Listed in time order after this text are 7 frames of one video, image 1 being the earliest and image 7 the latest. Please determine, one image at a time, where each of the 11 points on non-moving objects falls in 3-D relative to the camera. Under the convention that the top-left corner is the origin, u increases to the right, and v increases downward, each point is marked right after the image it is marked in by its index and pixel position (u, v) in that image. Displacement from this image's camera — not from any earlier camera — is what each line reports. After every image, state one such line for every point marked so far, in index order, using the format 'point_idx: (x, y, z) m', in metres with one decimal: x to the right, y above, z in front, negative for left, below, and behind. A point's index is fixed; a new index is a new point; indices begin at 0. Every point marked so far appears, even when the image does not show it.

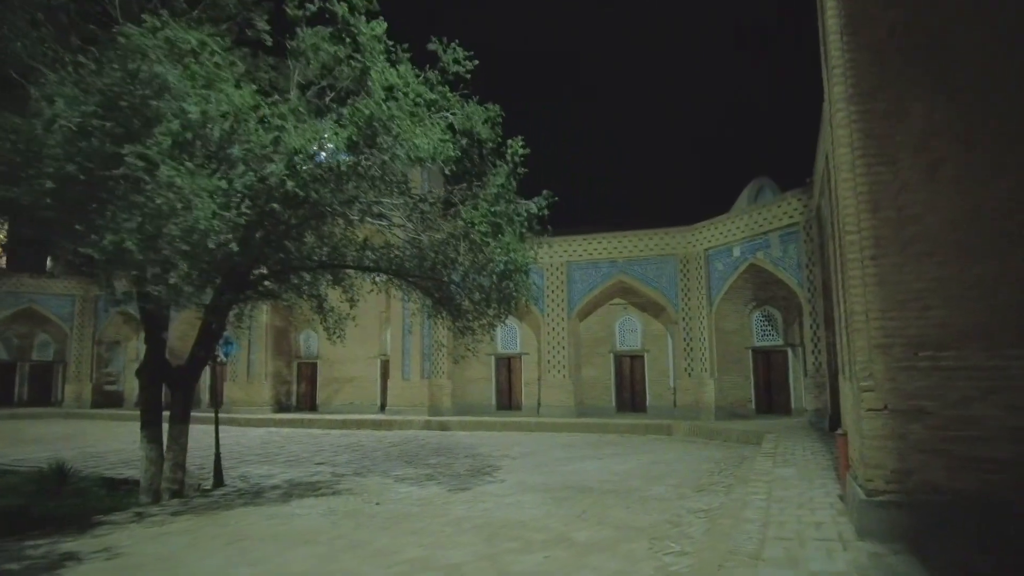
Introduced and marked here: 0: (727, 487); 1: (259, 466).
0: (+2.5, -2.3, +7.7) m
1: (-4.4, -3.1, +11.5) m
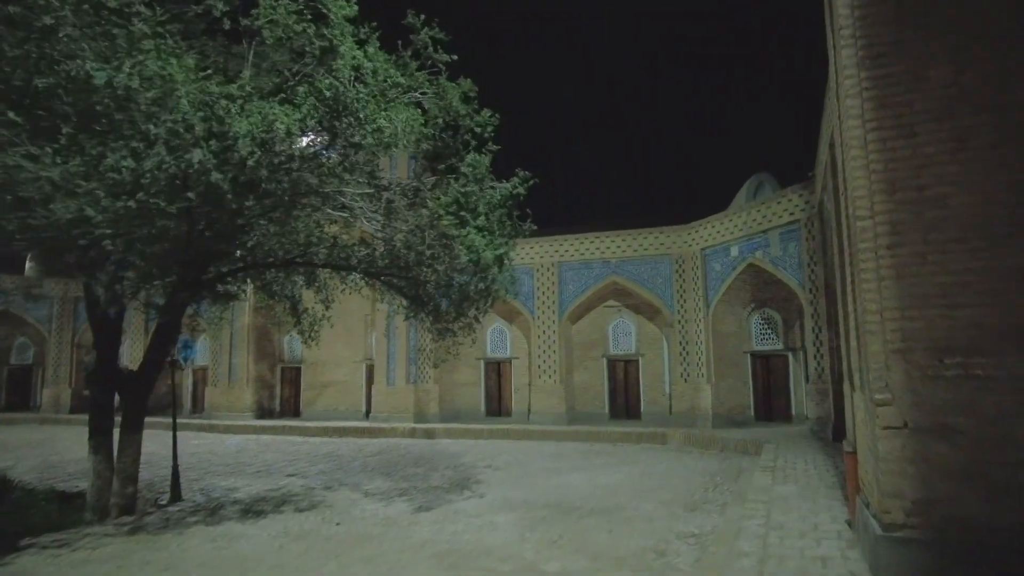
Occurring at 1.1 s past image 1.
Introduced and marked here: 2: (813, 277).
0: (+2.2, -2.3, +7.0) m
1: (-4.6, -3.1, +10.8) m
2: (+5.5, +0.2, +12.1) m
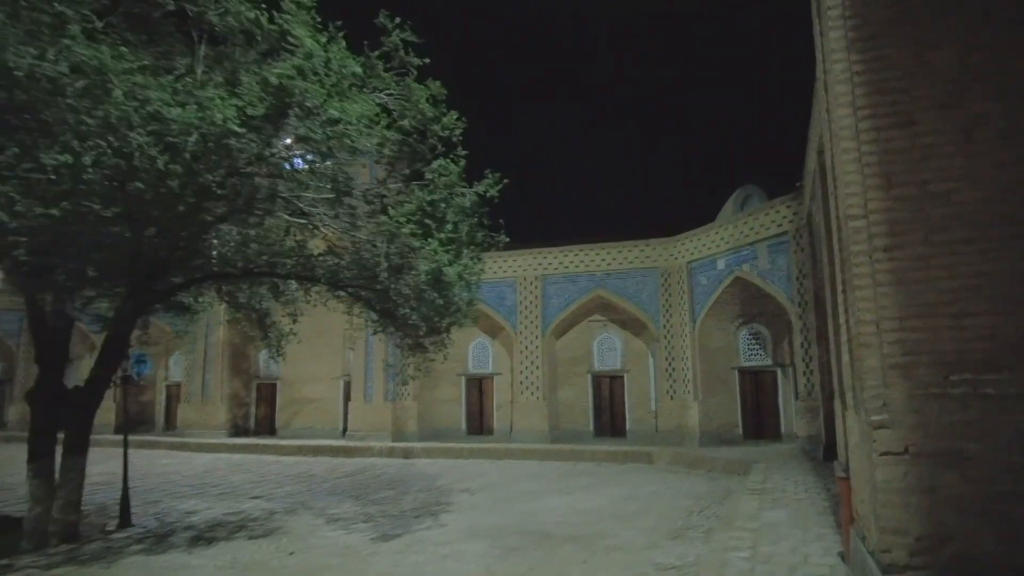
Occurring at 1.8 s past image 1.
0: (+1.9, -2.4, +6.5) m
1: (-5.0, -3.2, +10.2) m
2: (+5.1, 0.0, +11.8) m
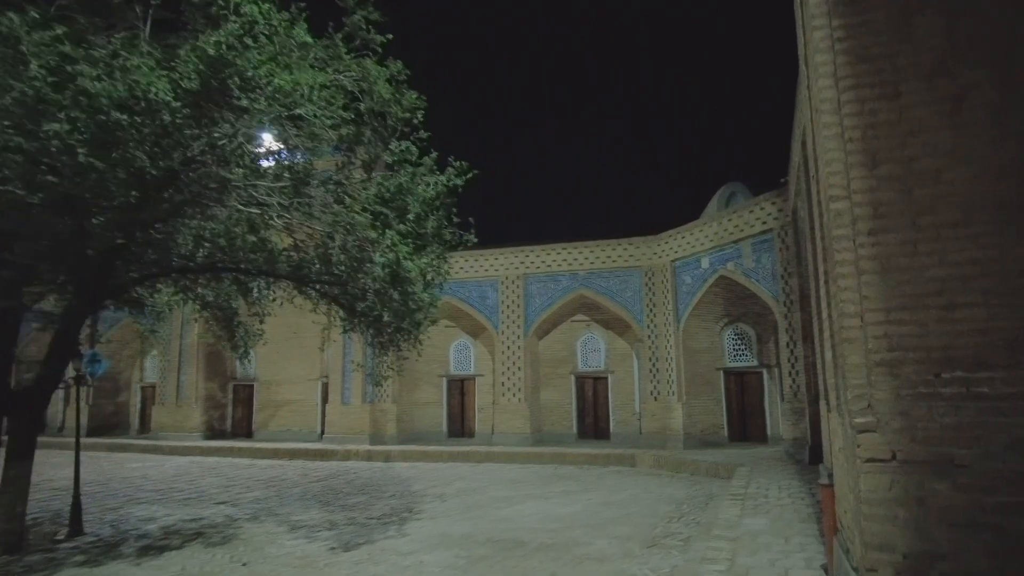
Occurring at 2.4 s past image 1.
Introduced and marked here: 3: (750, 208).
0: (+1.6, -2.3, +6.2) m
1: (-5.3, -3.2, +9.8) m
2: (+4.7, 0.0, +11.5) m
3: (+4.3, +1.5, +12.1) m
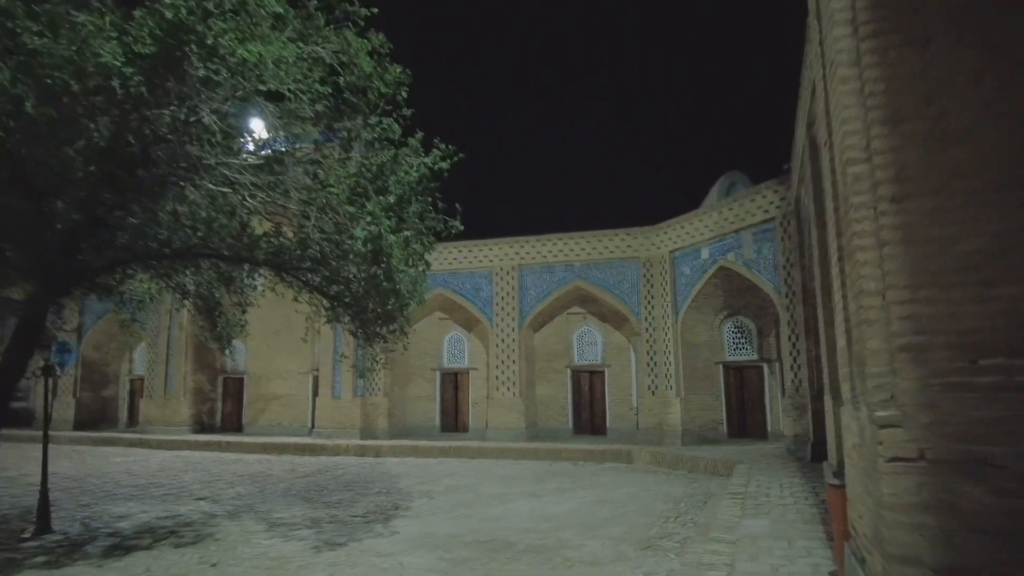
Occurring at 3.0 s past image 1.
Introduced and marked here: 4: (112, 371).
0: (+1.5, -2.2, +5.8) m
1: (-5.5, -3.0, +9.5) m
2: (+4.6, +0.1, +11.1) m
3: (+4.2, +1.6, +11.7) m
4: (-11.9, -2.5, +19.8) m
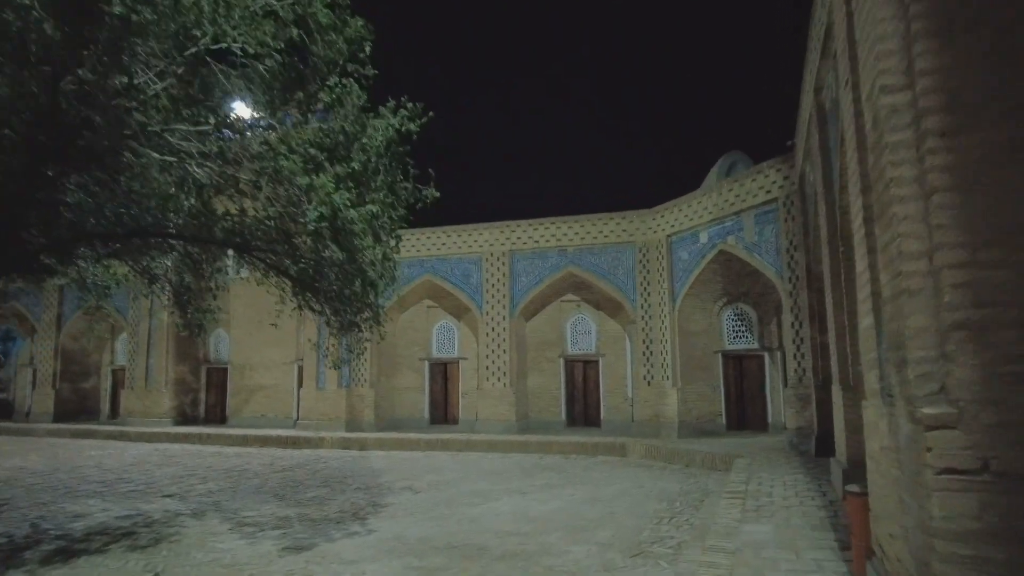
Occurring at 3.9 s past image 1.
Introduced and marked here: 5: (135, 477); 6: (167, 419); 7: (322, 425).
0: (+1.3, -2.1, +5.3) m
1: (-5.7, -2.8, +8.9) m
2: (+4.4, +0.4, +10.5) m
3: (+4.0, +1.8, +11.1) m
4: (-12.1, -2.1, +19.3) m
5: (-6.1, -3.0, +10.8) m
6: (-8.8, -3.3, +16.9) m
7: (-4.2, -3.0, +14.9) m
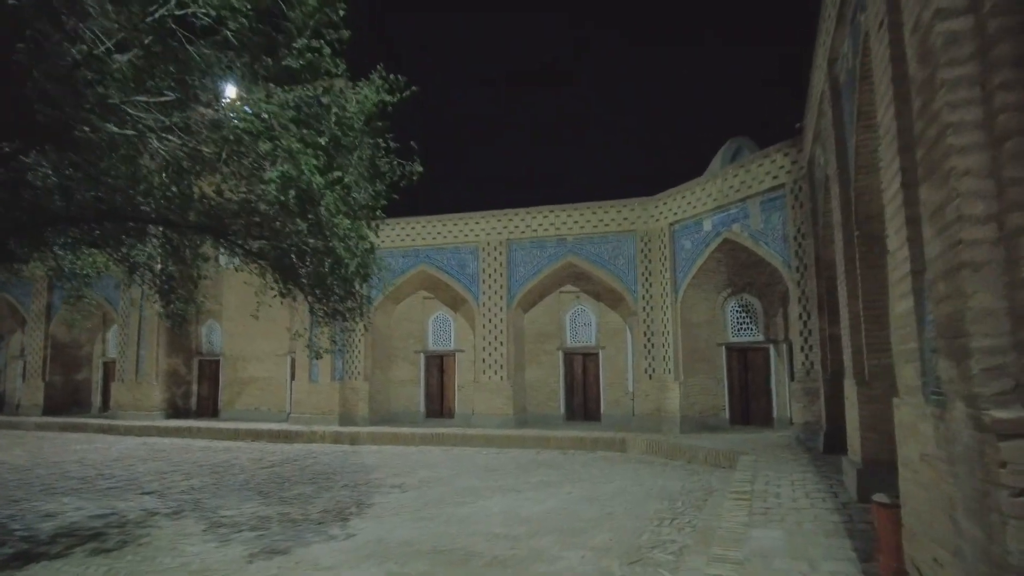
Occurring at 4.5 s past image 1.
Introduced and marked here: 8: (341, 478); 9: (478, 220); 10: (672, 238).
0: (+1.2, -2.0, +4.9) m
1: (-5.7, -2.7, +8.5) m
2: (+4.3, +0.5, +10.1) m
3: (+3.9, +2.0, +10.6) m
4: (-12.1, -1.8, +18.9) m
5: (-6.1, -2.9, +10.4) m
6: (-8.8, -3.1, +16.6) m
7: (-4.3, -2.8, +14.5) m
8: (-2.4, -2.7, +9.5) m
9: (-0.7, +1.4, +14.2) m
10: (+3.0, +0.9, +12.6) m
